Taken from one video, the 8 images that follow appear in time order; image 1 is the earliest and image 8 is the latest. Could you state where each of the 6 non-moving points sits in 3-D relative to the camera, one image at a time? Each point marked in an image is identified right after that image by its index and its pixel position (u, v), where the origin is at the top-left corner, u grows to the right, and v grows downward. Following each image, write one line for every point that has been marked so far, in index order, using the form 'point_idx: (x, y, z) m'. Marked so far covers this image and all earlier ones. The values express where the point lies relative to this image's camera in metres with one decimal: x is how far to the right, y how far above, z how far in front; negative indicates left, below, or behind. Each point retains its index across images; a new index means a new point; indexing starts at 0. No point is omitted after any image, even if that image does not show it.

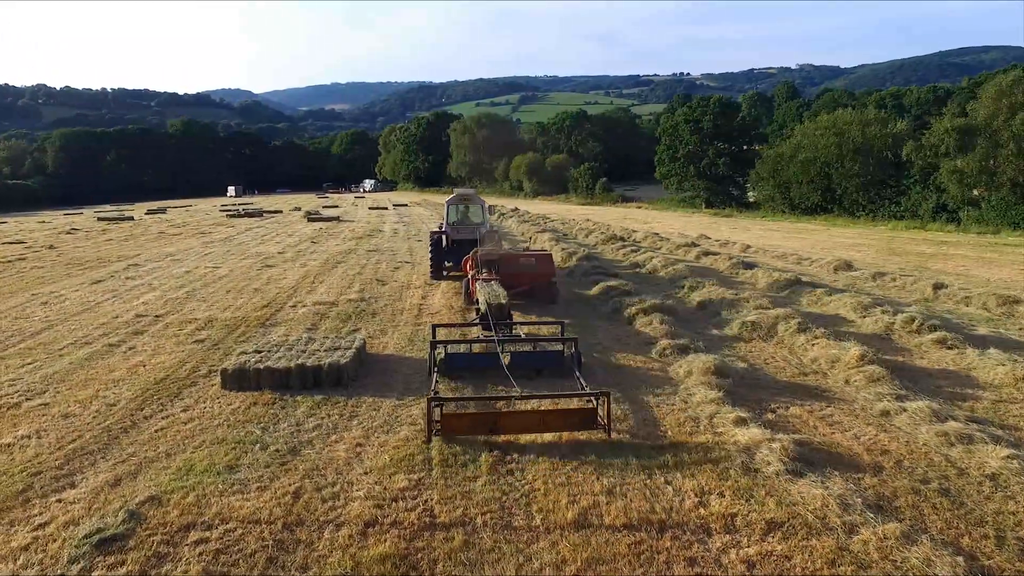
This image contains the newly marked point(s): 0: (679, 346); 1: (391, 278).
0: (+2.2, -0.8, +7.7) m
1: (-2.6, +0.2, +13.4) m
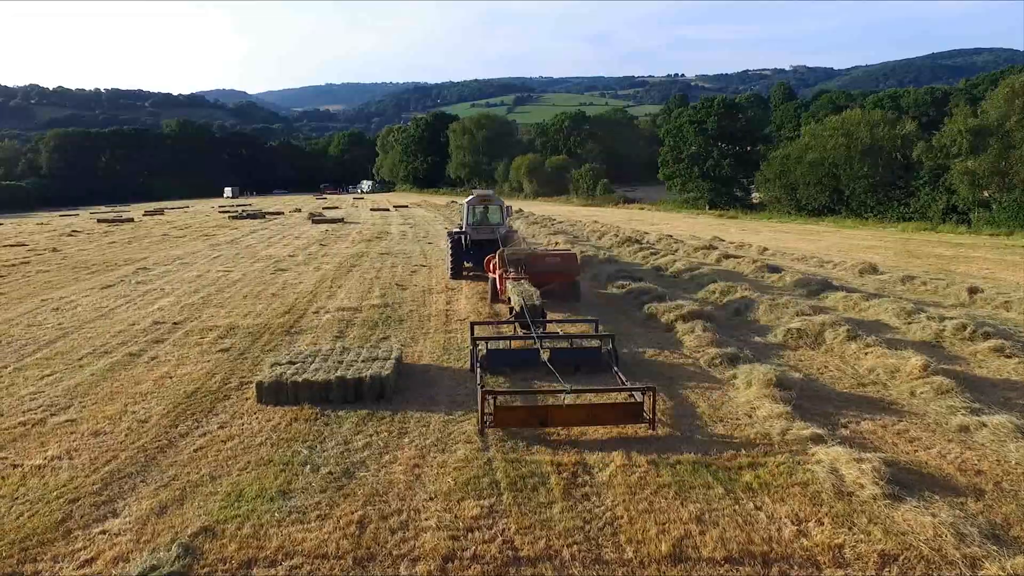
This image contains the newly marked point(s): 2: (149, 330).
0: (+2.7, -0.8, +7.4) m
1: (-2.2, +0.1, +13.1) m
2: (-5.5, -0.6, +9.1) m
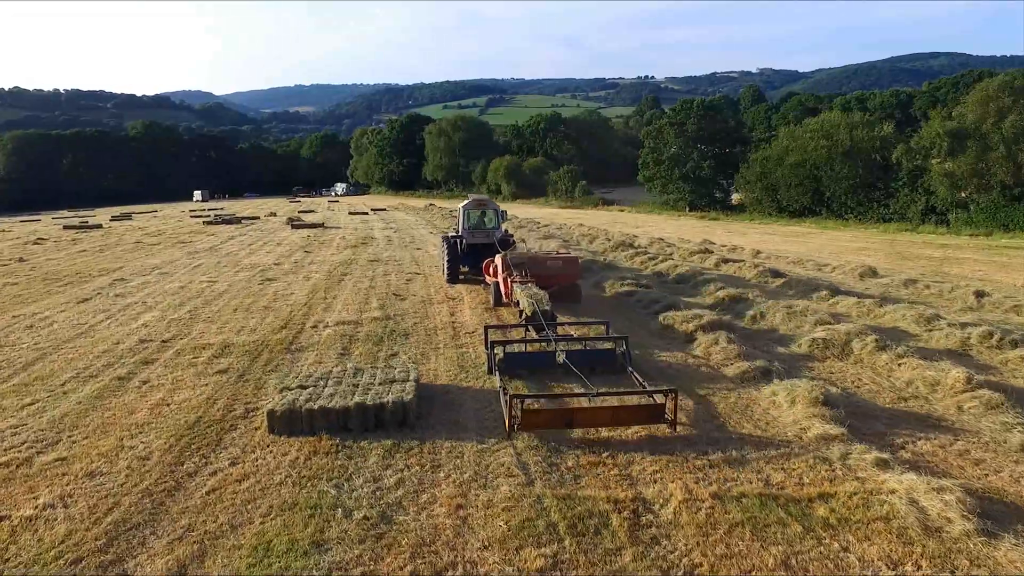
0: (+2.9, -1.0, +7.1) m
1: (-2.2, -0.1, +12.6) m
2: (-5.3, -0.9, +8.5) m
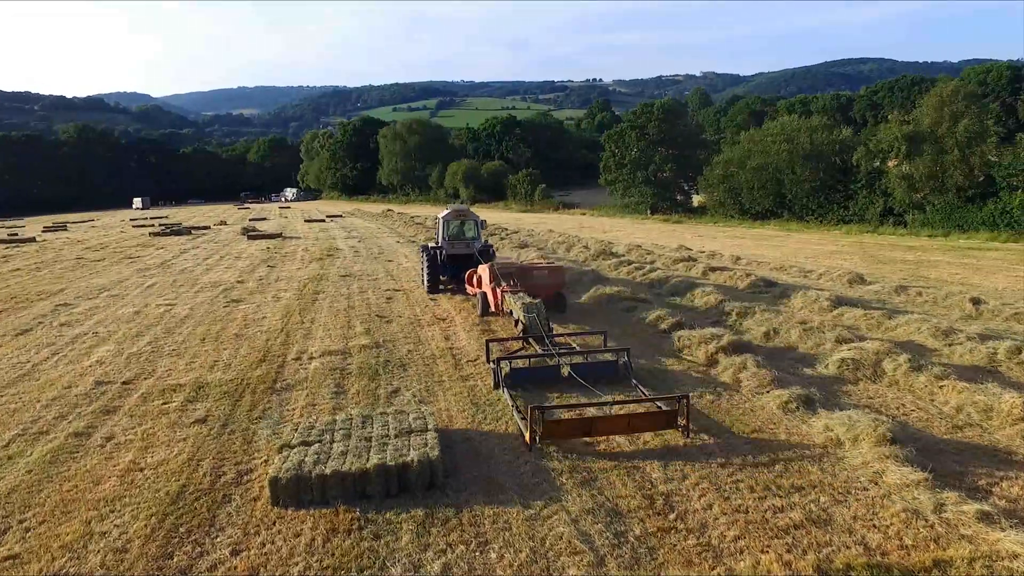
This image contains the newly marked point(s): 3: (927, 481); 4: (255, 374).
0: (+3.2, -1.2, +6.6) m
1: (-2.3, -0.4, +11.7) m
2: (-5.1, -1.3, +7.3) m
3: (+3.3, -1.5, +4.8) m
4: (-3.4, -1.1, +7.9) m
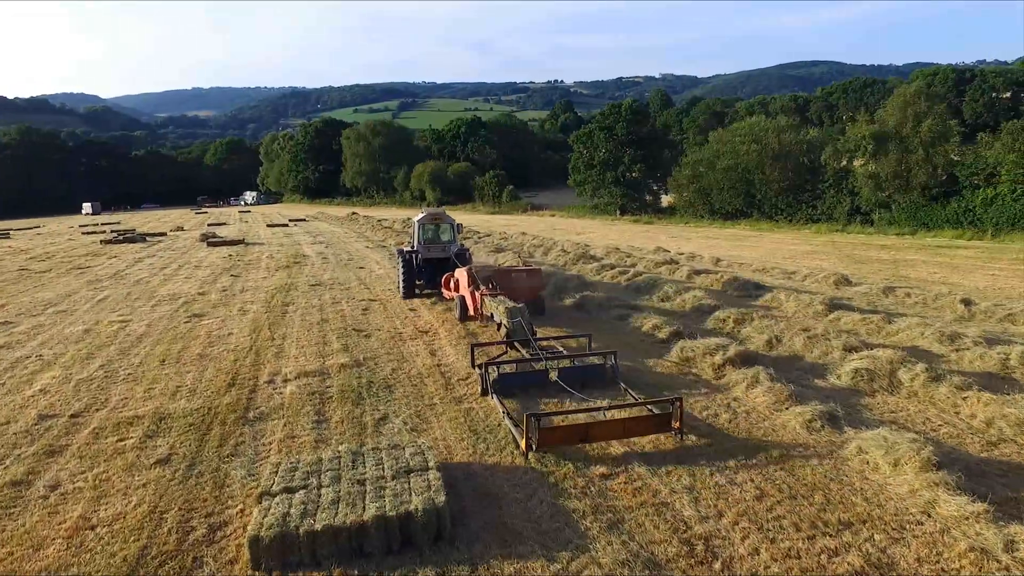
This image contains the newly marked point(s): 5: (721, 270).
0: (+3.2, -1.3, +6.2) m
1: (-2.6, -0.7, +11.0) m
2: (-5.1, -1.5, +6.4) m
3: (+3.4, -1.6, +4.4) m
4: (-3.4, -1.3, +7.1) m
5: (+5.7, +0.5, +16.5) m
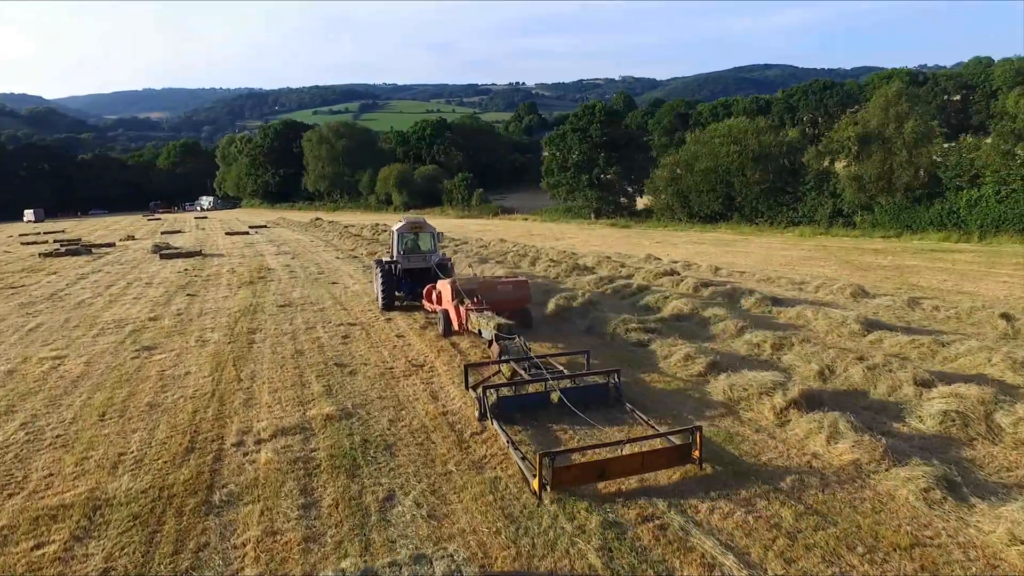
0: (+3.6, -1.6, +5.0) m
1: (-2.5, -1.1, +9.5) m
2: (-4.7, -2.0, +4.8) m
3: (+3.9, -1.9, +3.2) m
4: (-3.1, -1.8, +5.6) m
5: (+5.5, +0.2, +15.5) m
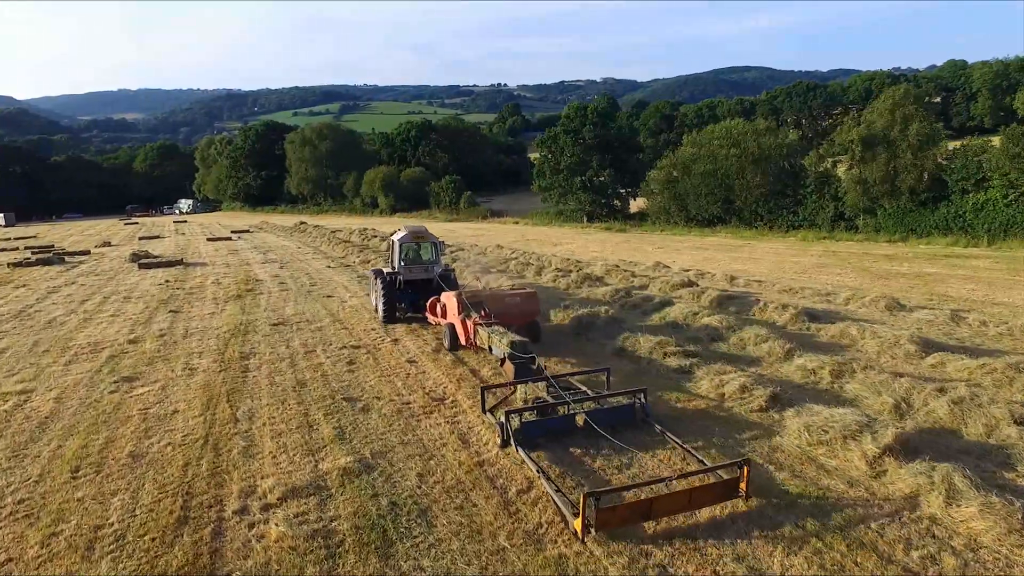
0: (+4.1, -1.9, +4.2) m
1: (-2.1, -1.4, +8.4) m
2: (-4.2, -2.3, +3.7) m
3: (+4.5, -2.2, +2.4) m
4: (-2.6, -2.1, +4.6) m
5: (+5.7, -0.1, +14.6) m
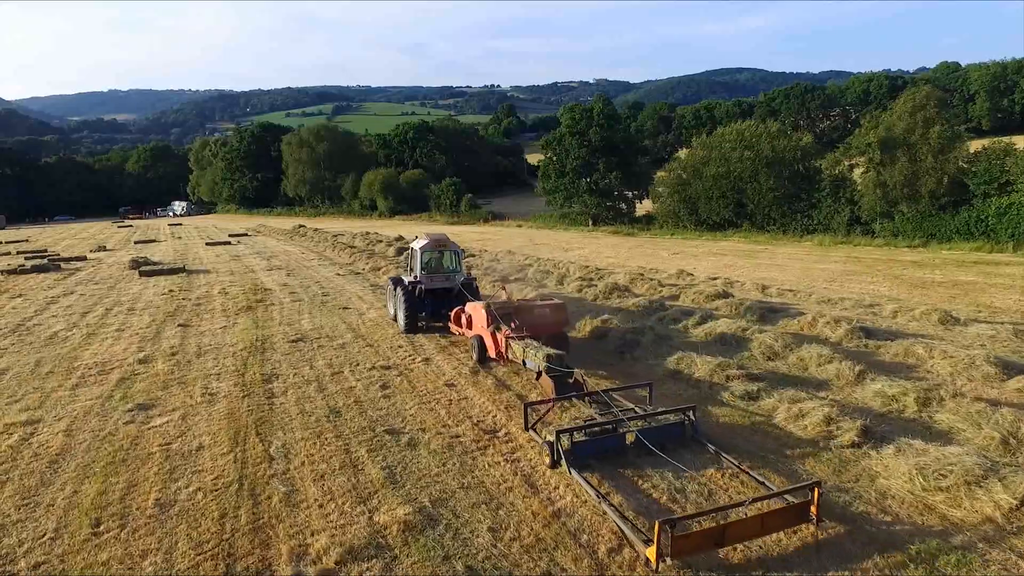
0: (+4.9, -2.1, +3.5) m
1: (-1.4, -1.7, +7.7) m
2: (-3.4, -2.6, +3.0) m
3: (+5.3, -2.4, +1.7) m
4: (-1.8, -2.3, +3.8) m
5: (+6.3, -0.3, +14.0) m
